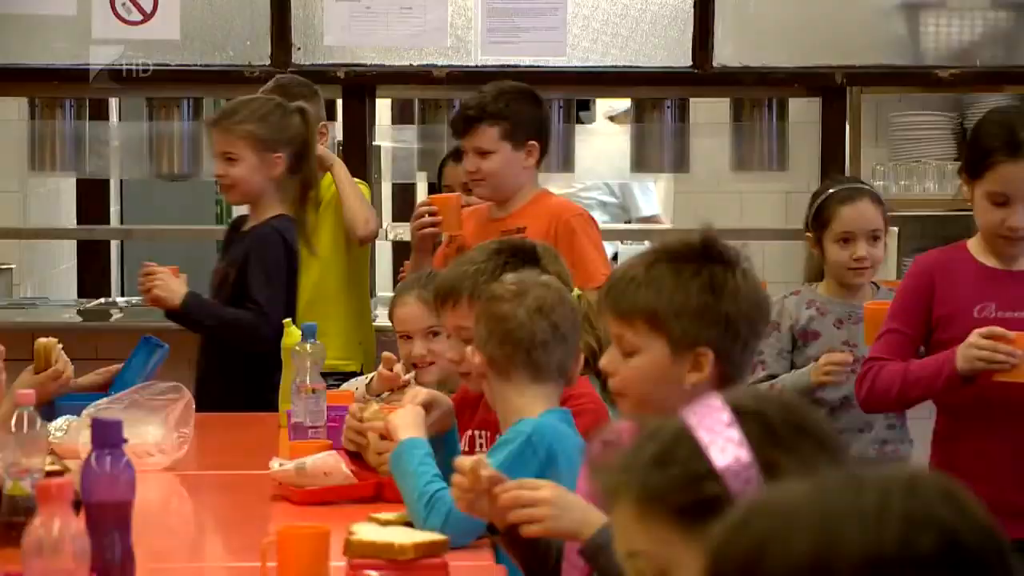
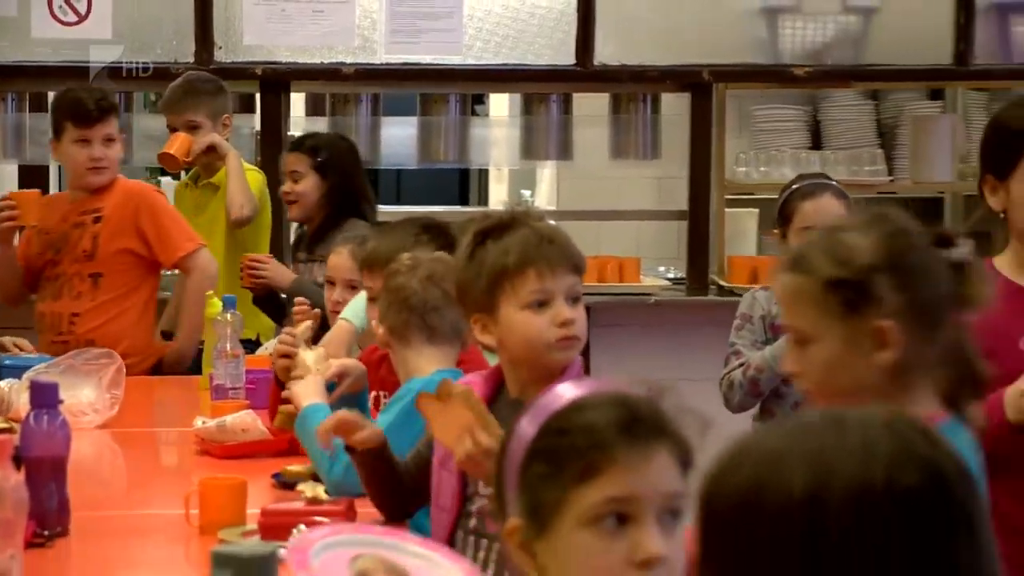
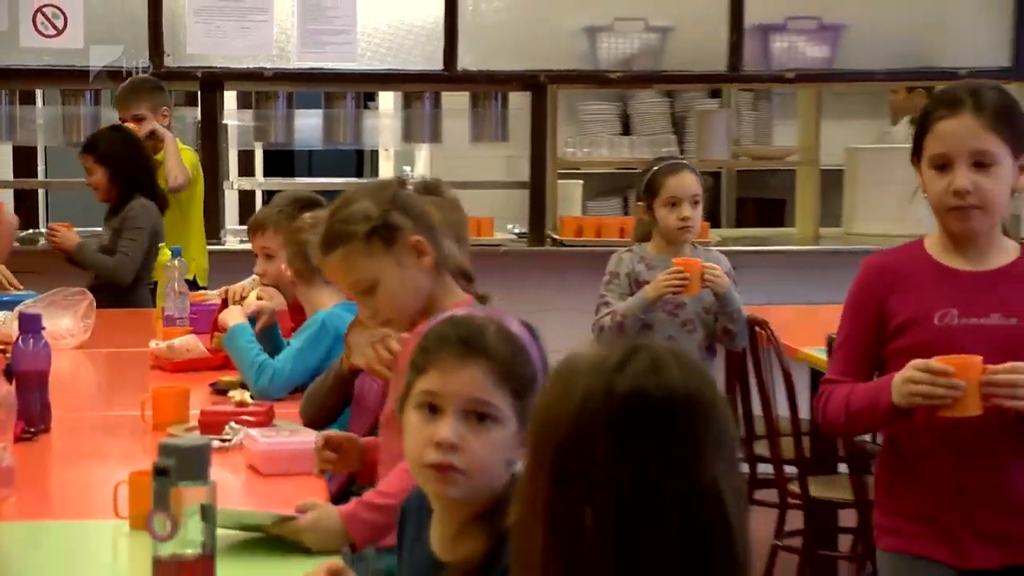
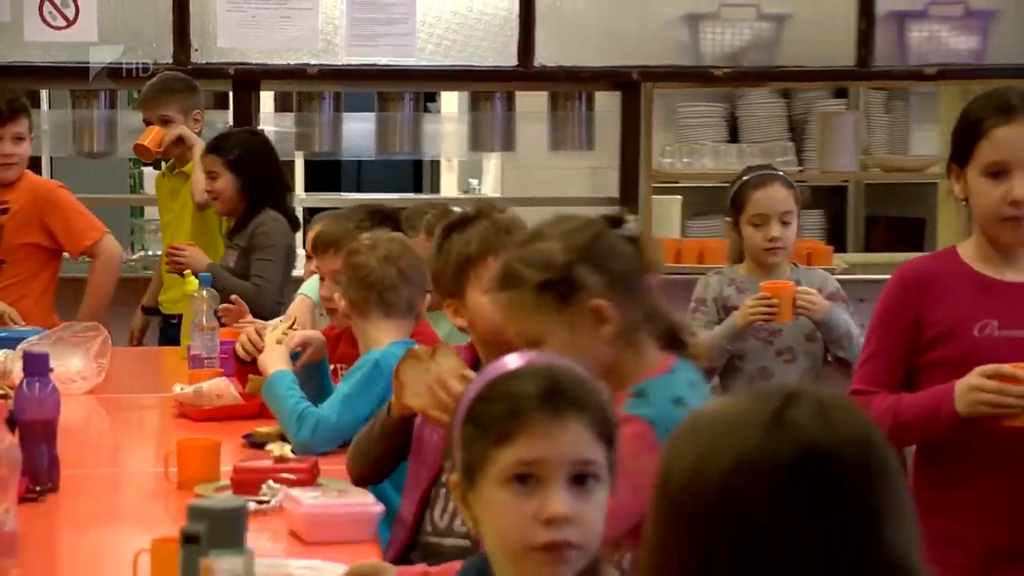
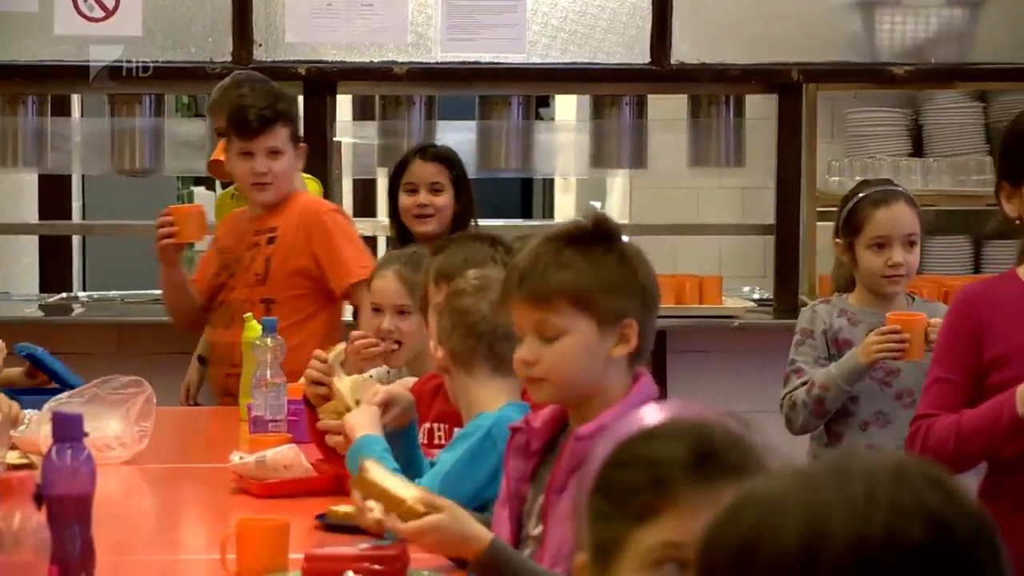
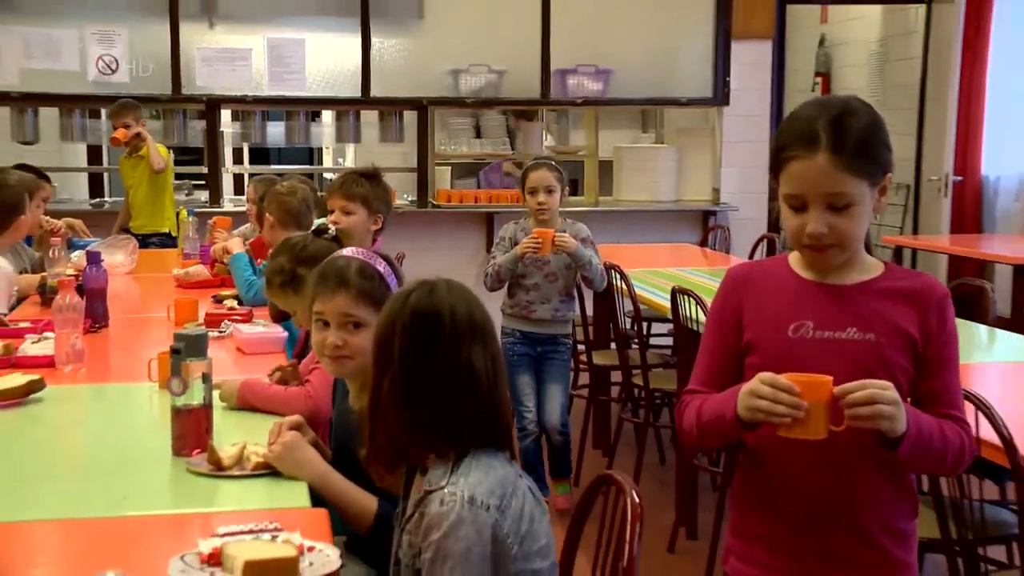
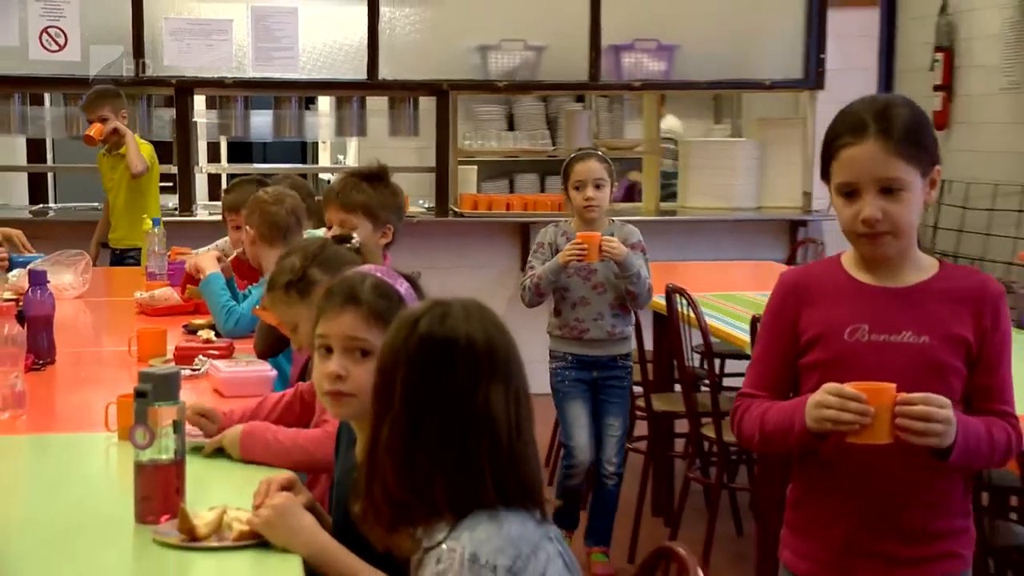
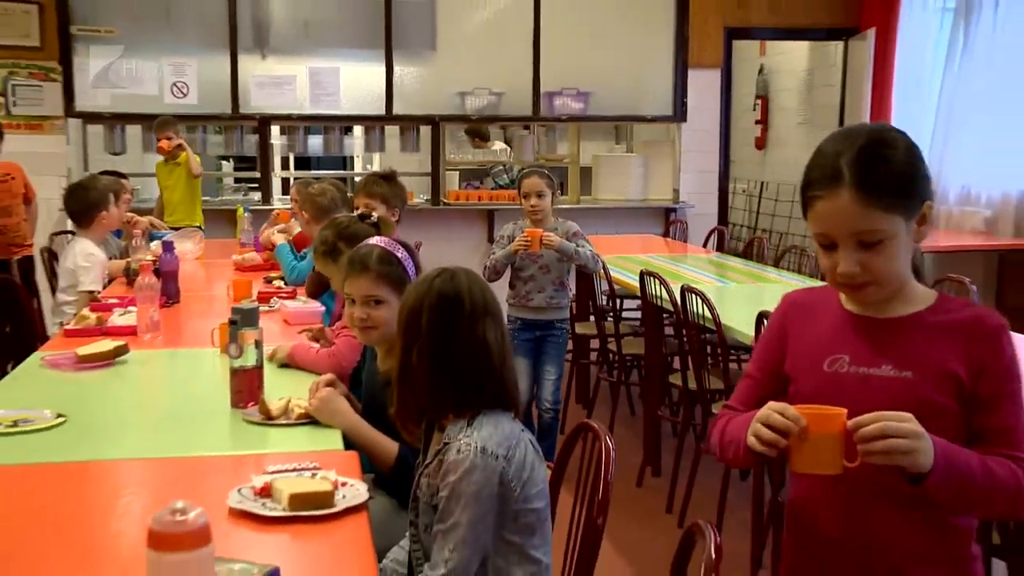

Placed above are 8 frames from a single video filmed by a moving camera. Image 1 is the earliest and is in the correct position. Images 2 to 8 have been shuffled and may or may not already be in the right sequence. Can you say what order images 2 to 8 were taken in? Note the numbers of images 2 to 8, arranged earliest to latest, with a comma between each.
5, 2, 4, 3, 7, 6, 8
